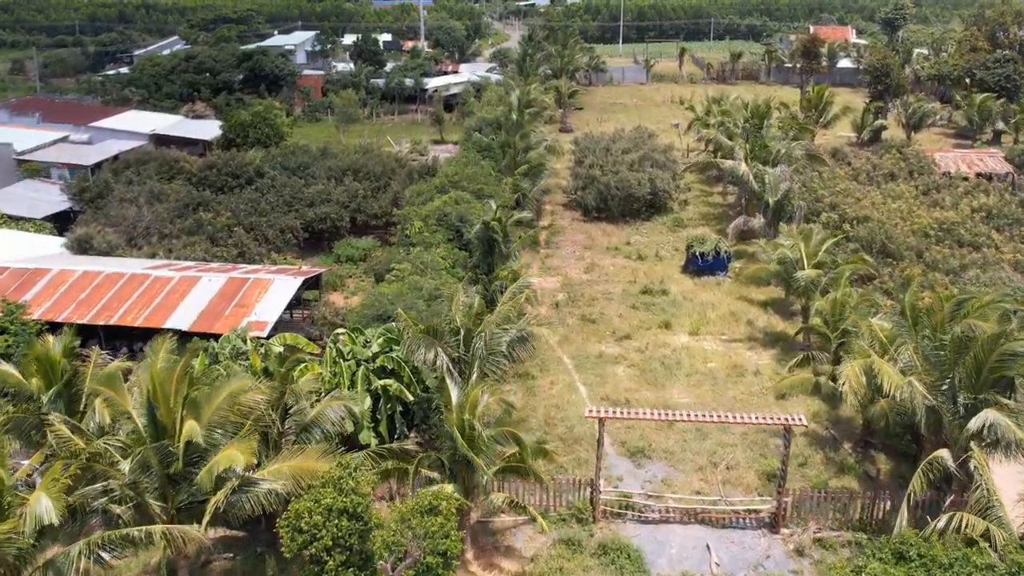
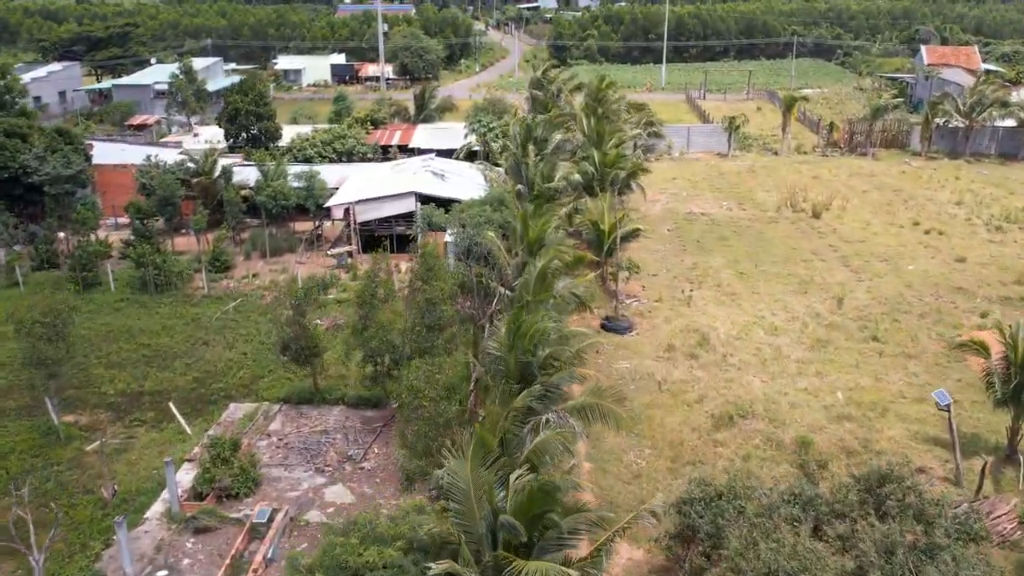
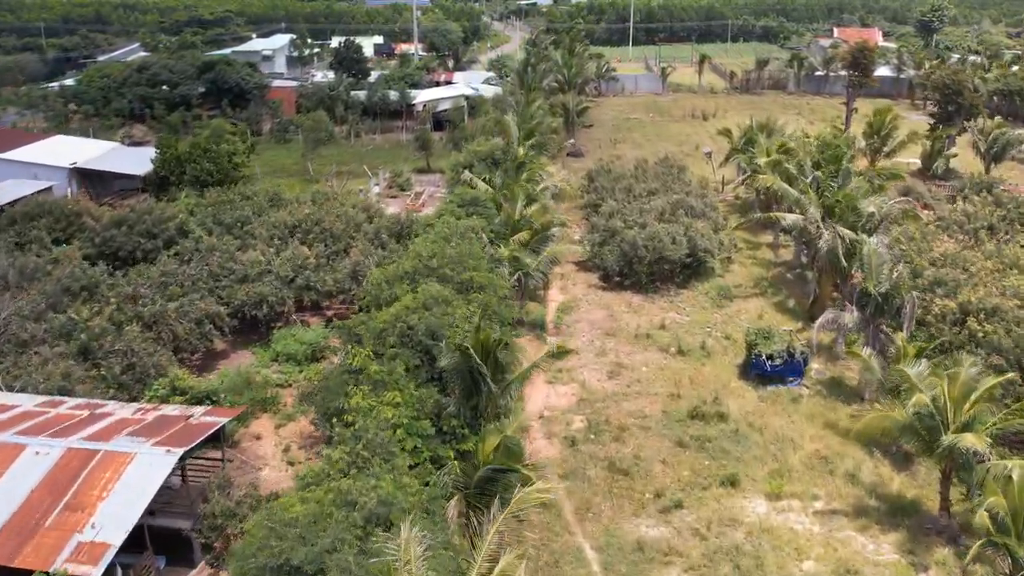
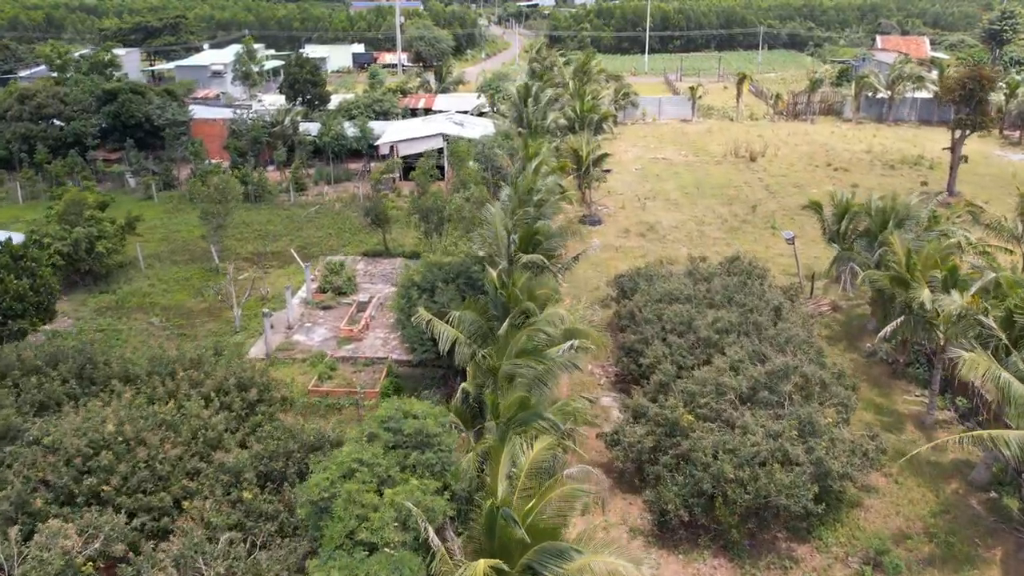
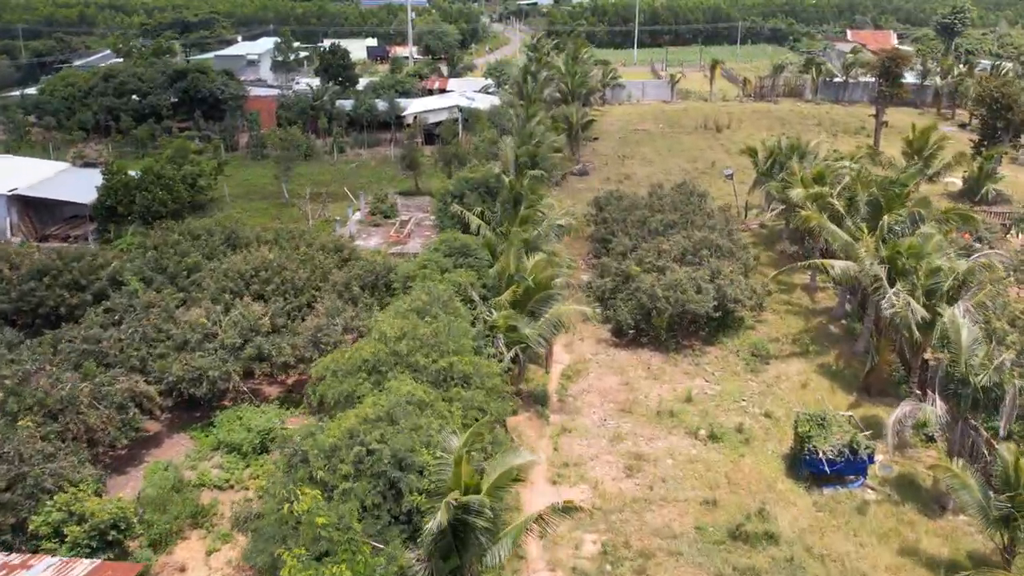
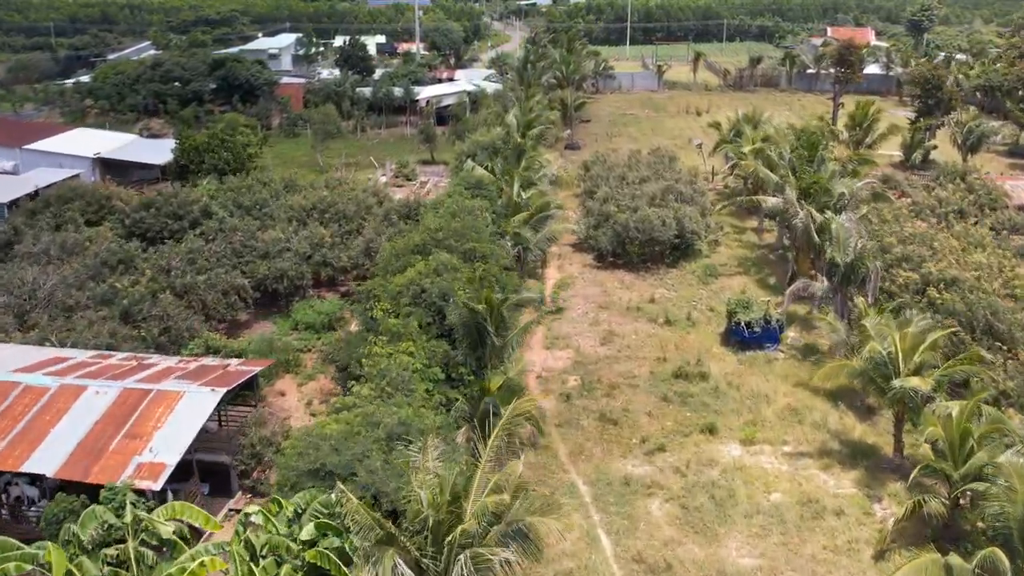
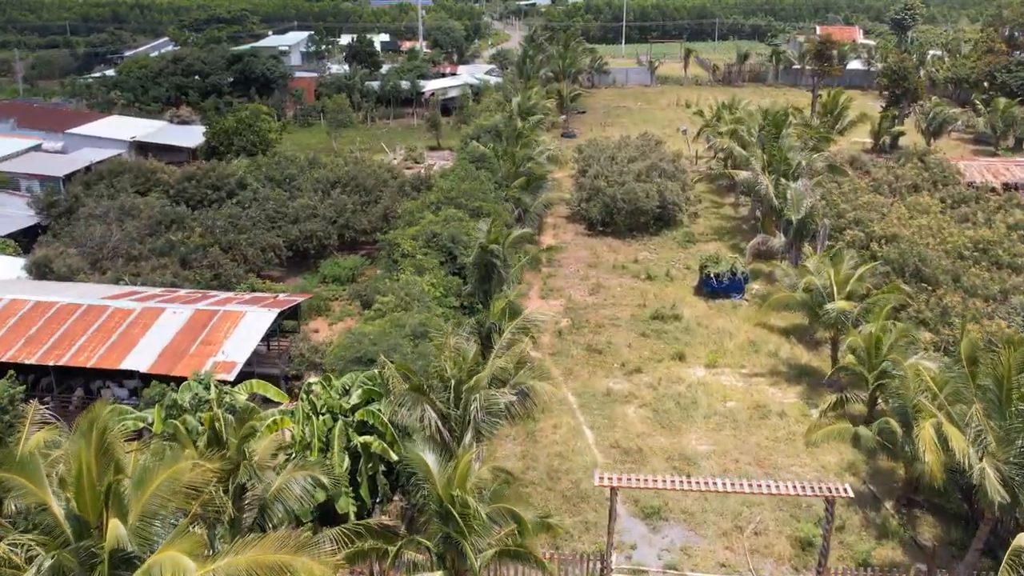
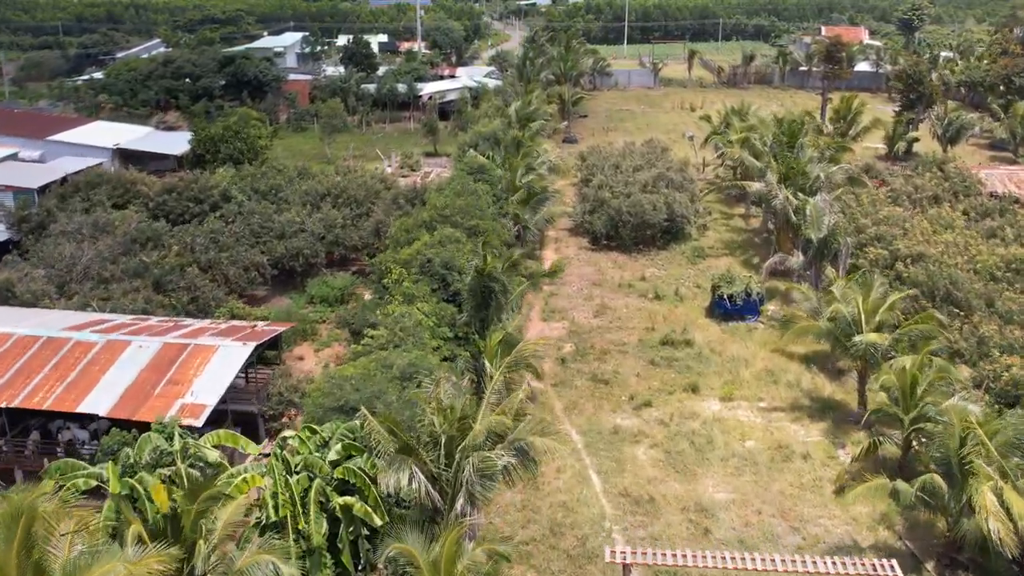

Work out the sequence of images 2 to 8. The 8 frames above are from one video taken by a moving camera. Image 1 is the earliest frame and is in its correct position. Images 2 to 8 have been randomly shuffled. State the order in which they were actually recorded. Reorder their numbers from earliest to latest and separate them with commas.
7, 8, 6, 3, 5, 4, 2
